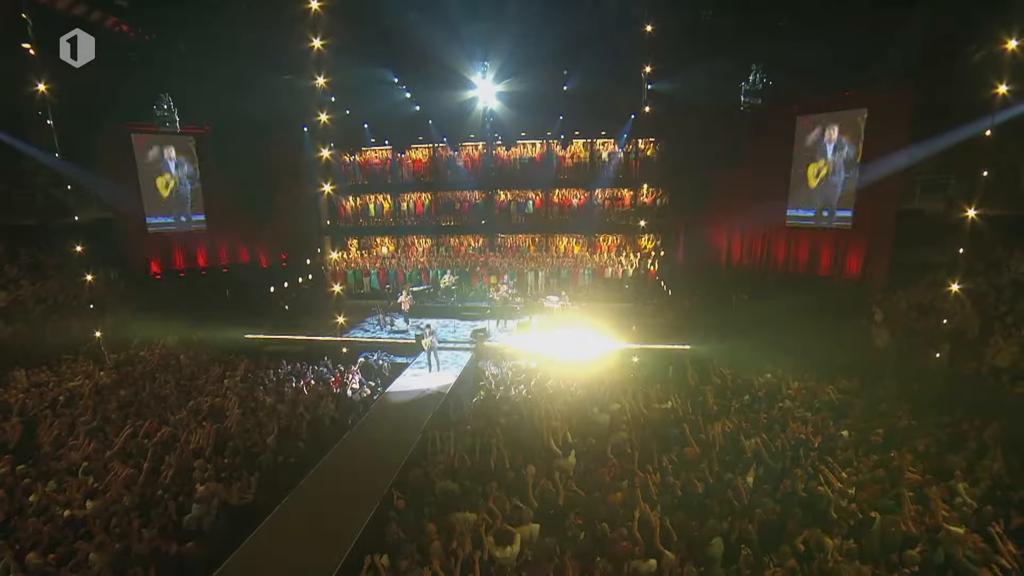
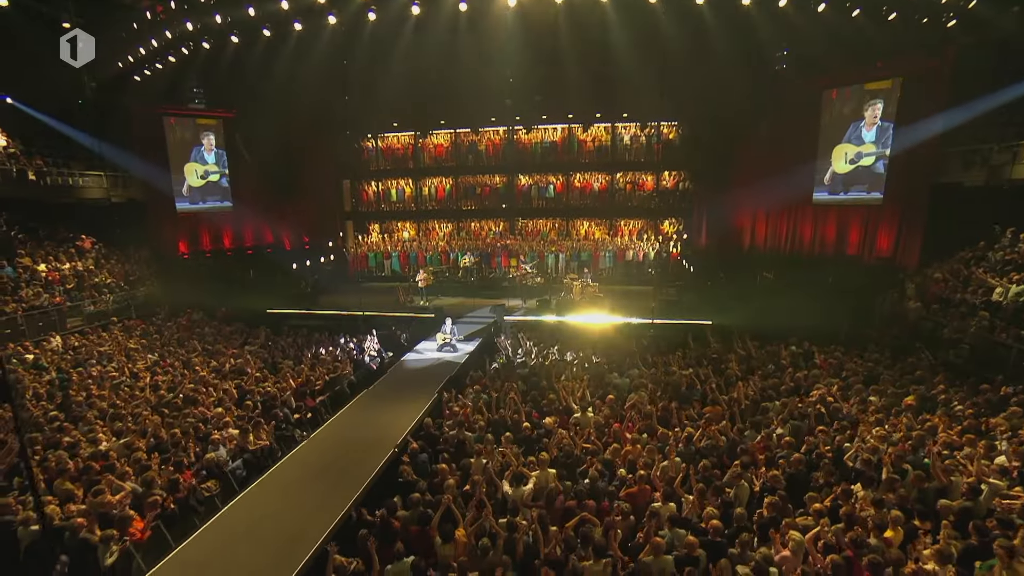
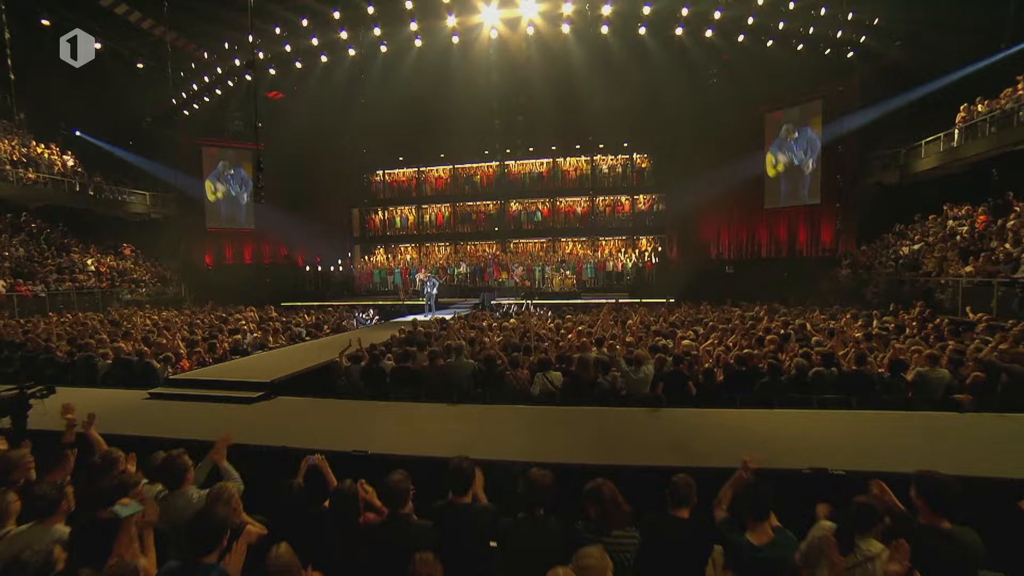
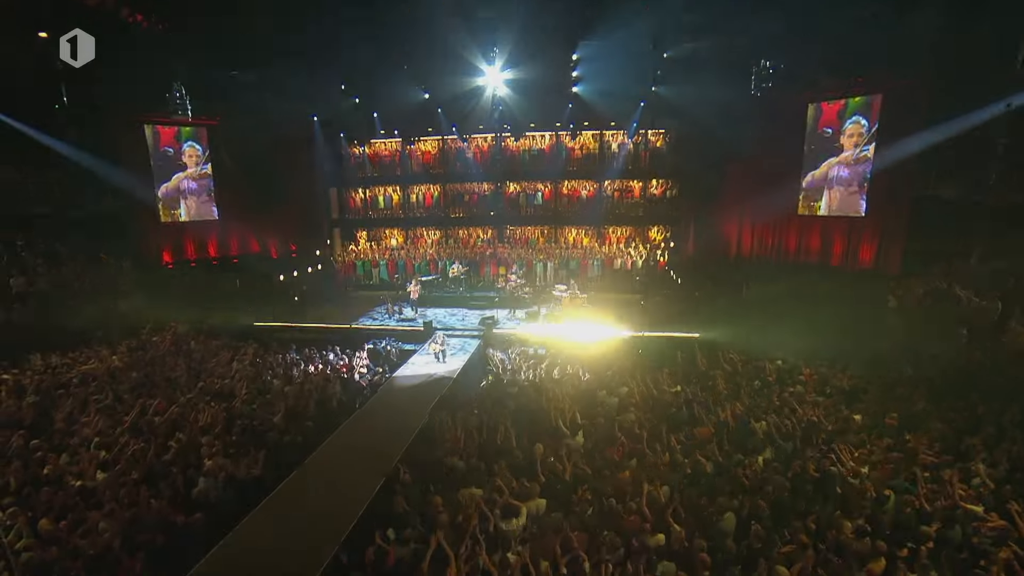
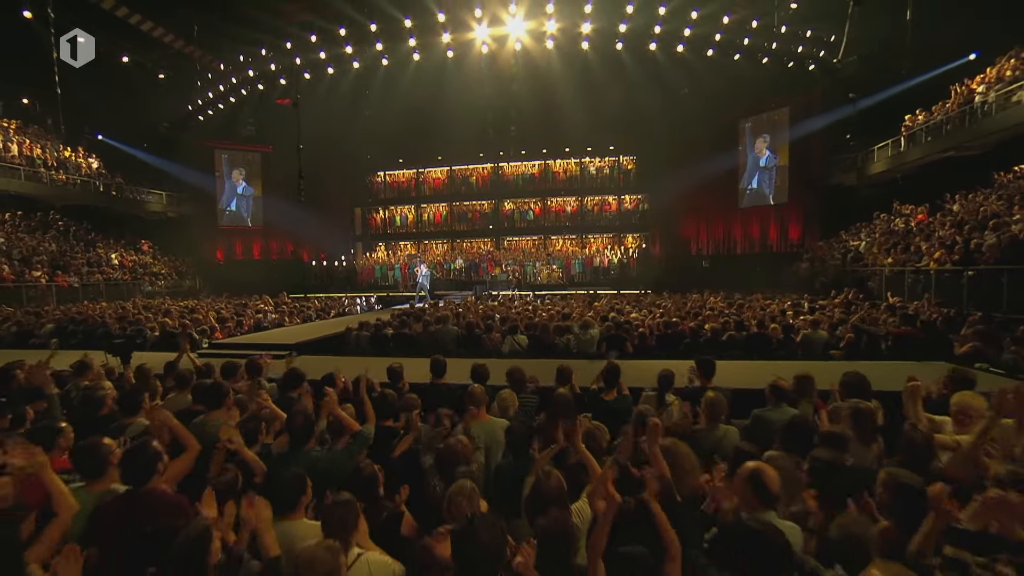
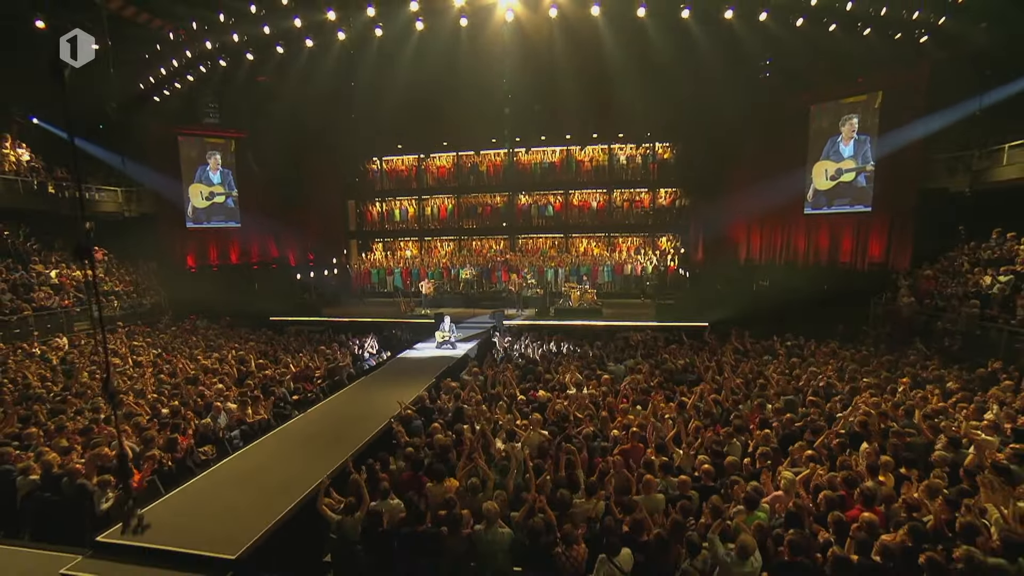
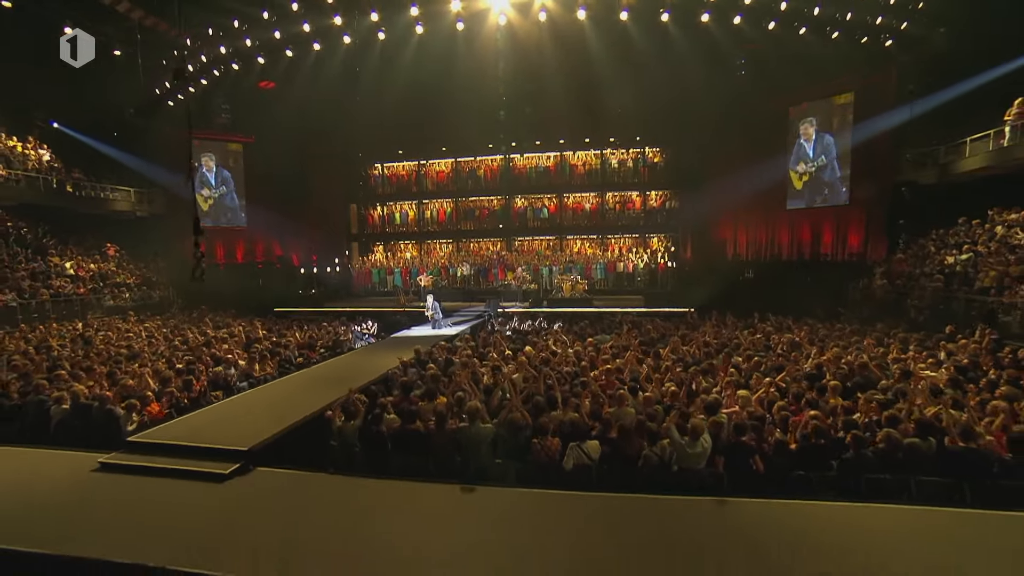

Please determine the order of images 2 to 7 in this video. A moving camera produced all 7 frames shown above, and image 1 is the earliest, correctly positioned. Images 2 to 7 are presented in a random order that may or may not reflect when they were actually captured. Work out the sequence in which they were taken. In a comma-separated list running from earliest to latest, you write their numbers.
4, 2, 6, 7, 3, 5
